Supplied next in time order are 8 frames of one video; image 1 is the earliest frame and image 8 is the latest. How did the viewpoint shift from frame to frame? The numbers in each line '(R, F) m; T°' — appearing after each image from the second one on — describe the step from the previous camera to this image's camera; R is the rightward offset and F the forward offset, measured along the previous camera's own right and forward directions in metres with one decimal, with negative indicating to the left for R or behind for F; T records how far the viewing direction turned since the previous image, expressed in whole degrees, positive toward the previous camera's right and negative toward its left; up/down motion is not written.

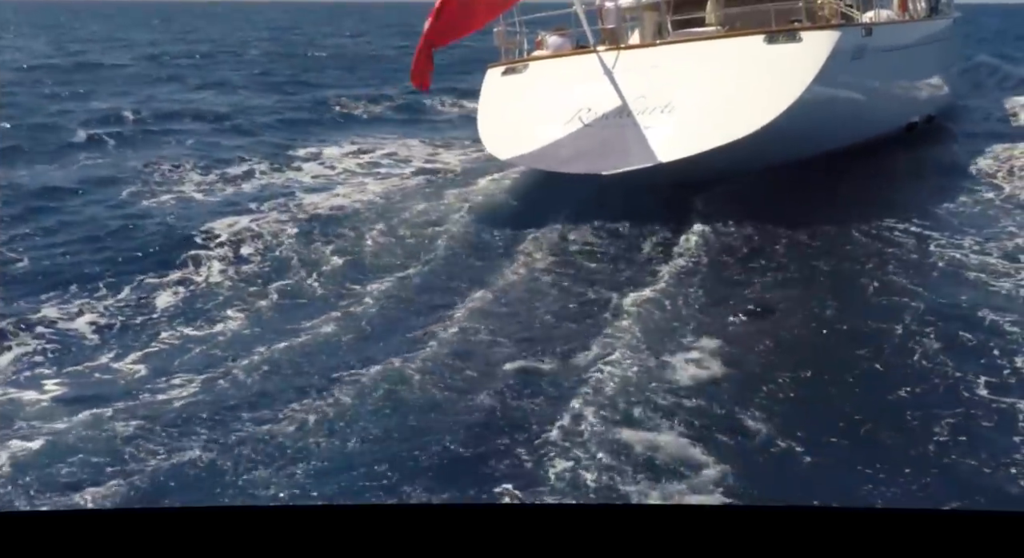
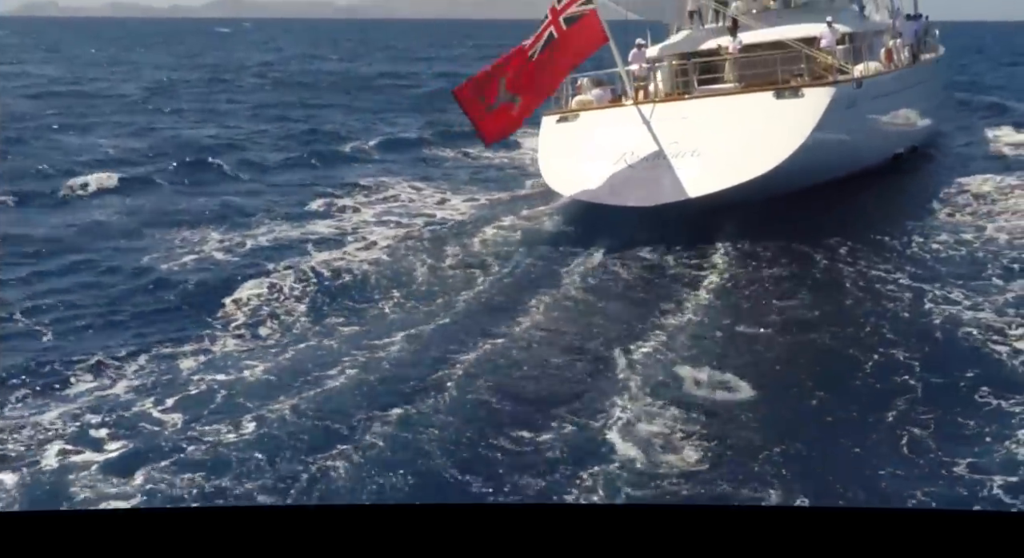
(-0.4, -0.7) m; +1°
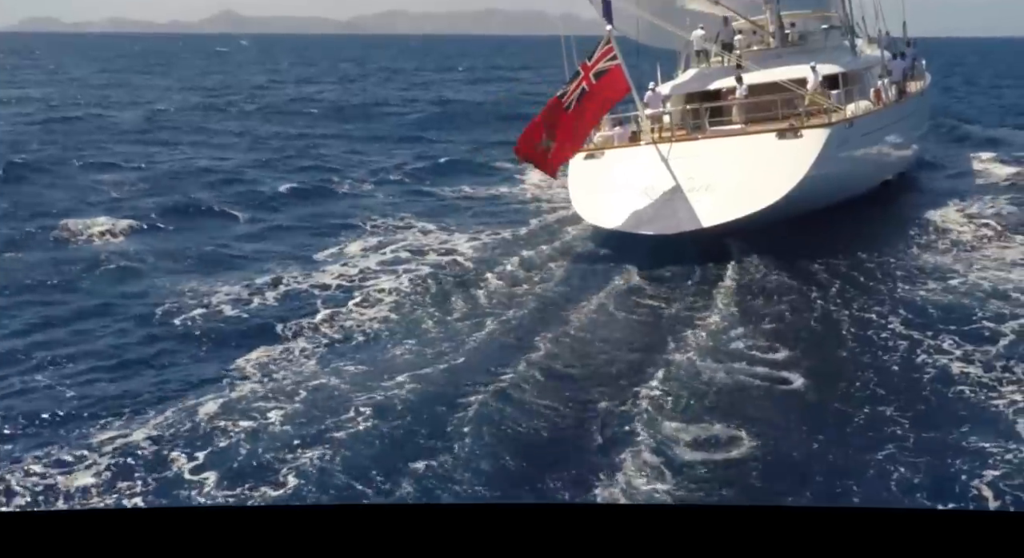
(-0.3, -0.8) m; 0°
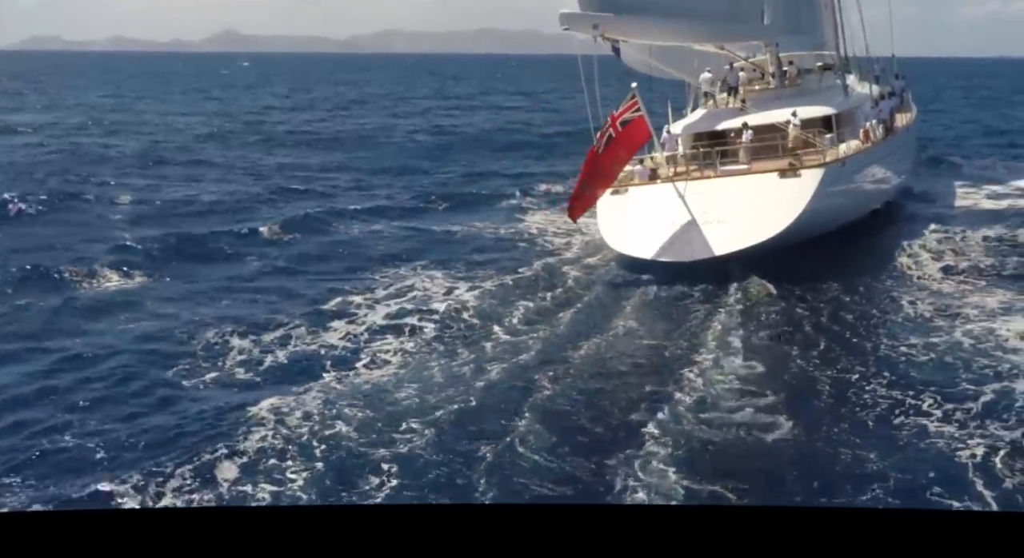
(-0.3, -0.9) m; 0°
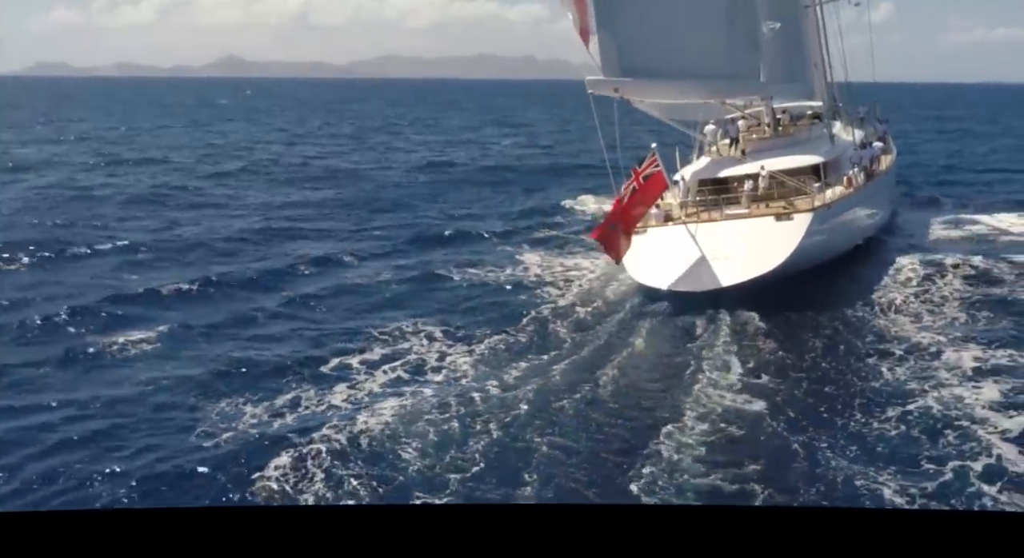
(-0.4, -1.4) m; 0°
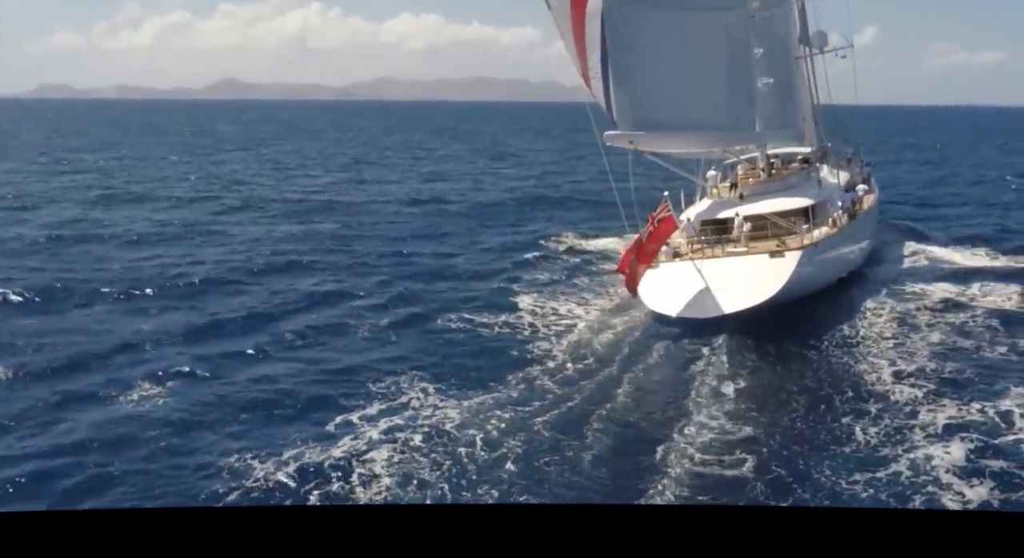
(-0.5, -1.6) m; +1°
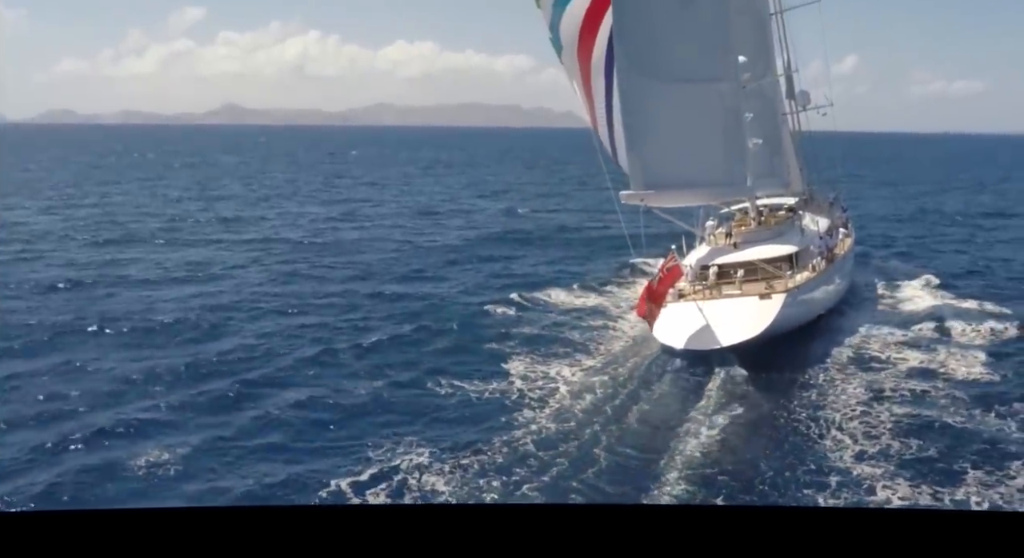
(-0.6, -2.2) m; +1°
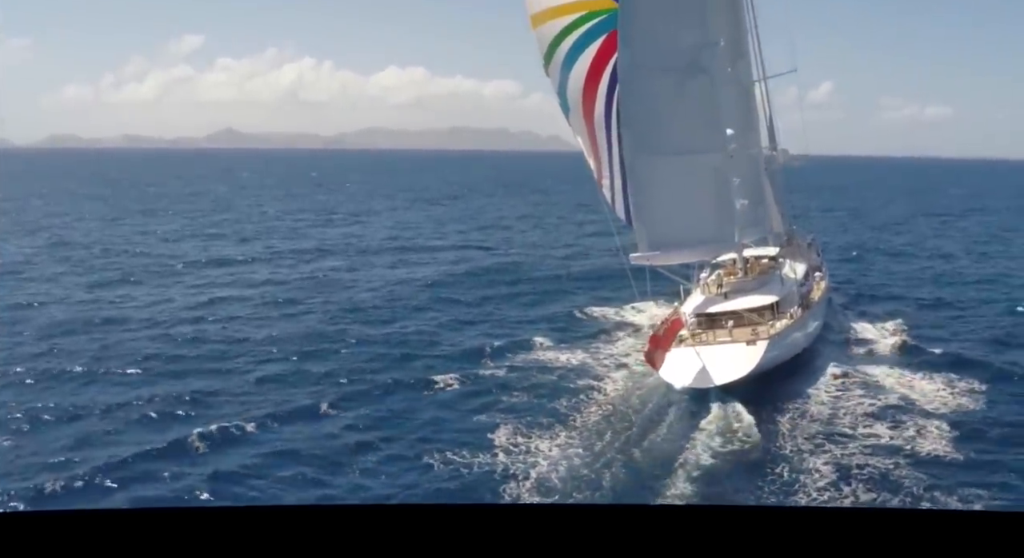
(-0.8, -2.7) m; +1°
